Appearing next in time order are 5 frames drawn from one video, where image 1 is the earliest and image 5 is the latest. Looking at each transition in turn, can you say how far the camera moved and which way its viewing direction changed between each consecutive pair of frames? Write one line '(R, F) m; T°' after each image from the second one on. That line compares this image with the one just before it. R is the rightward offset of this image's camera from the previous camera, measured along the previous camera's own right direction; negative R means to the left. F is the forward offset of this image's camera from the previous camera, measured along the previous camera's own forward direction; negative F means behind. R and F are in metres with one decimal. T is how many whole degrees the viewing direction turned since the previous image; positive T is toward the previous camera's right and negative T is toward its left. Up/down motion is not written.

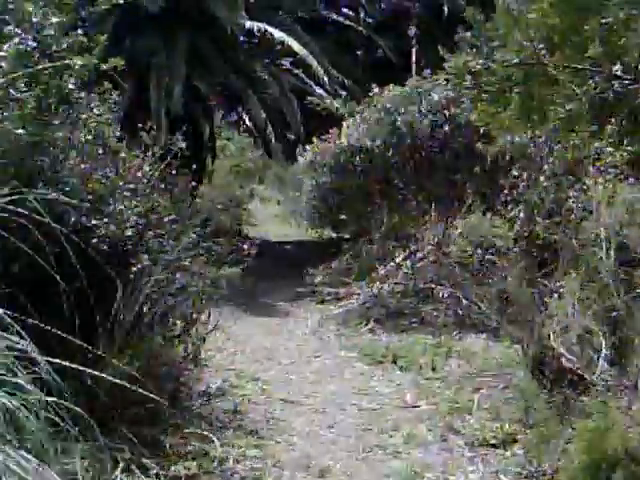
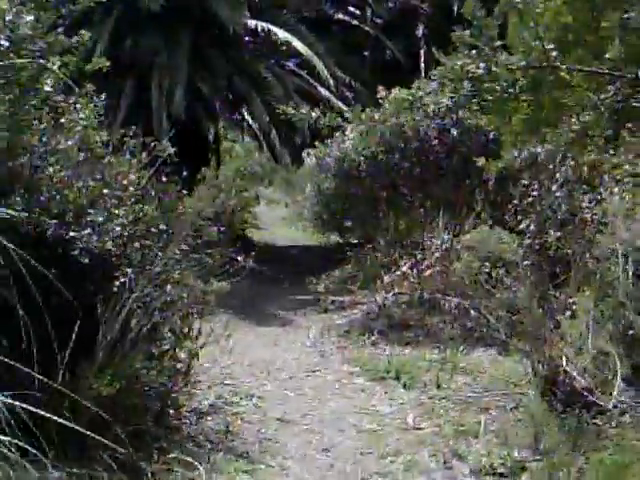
(+0.1, +0.3) m; -1°
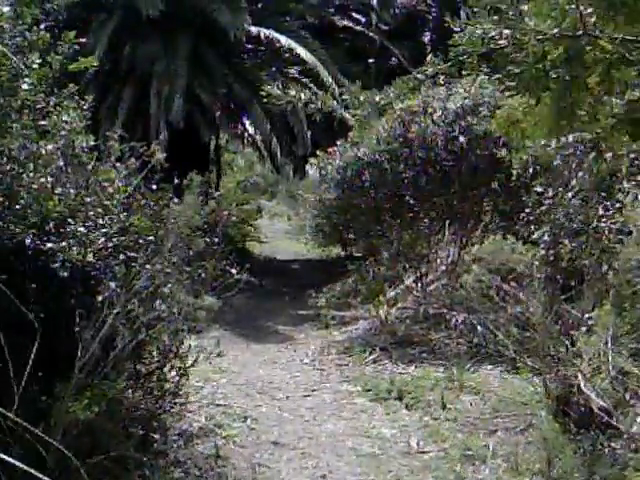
(0.0, +0.3) m; 0°
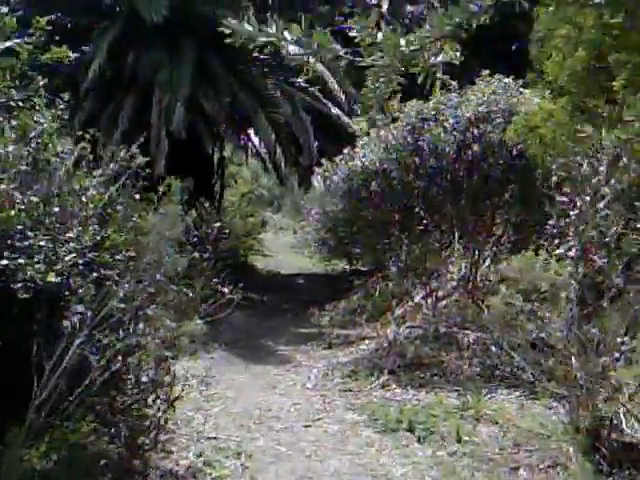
(0.0, +0.5) m; 0°
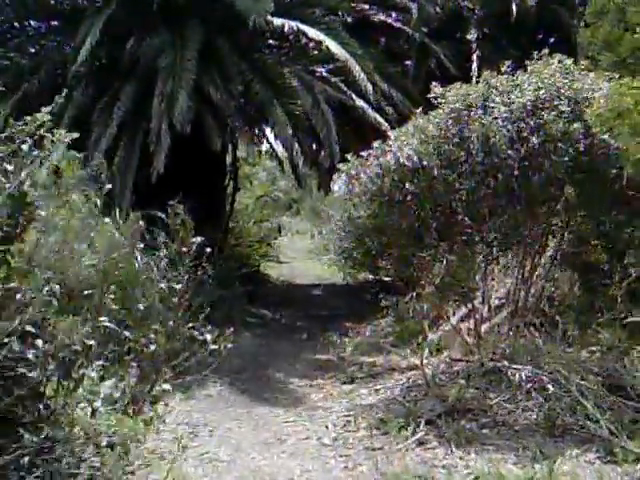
(0.0, +1.4) m; -1°
